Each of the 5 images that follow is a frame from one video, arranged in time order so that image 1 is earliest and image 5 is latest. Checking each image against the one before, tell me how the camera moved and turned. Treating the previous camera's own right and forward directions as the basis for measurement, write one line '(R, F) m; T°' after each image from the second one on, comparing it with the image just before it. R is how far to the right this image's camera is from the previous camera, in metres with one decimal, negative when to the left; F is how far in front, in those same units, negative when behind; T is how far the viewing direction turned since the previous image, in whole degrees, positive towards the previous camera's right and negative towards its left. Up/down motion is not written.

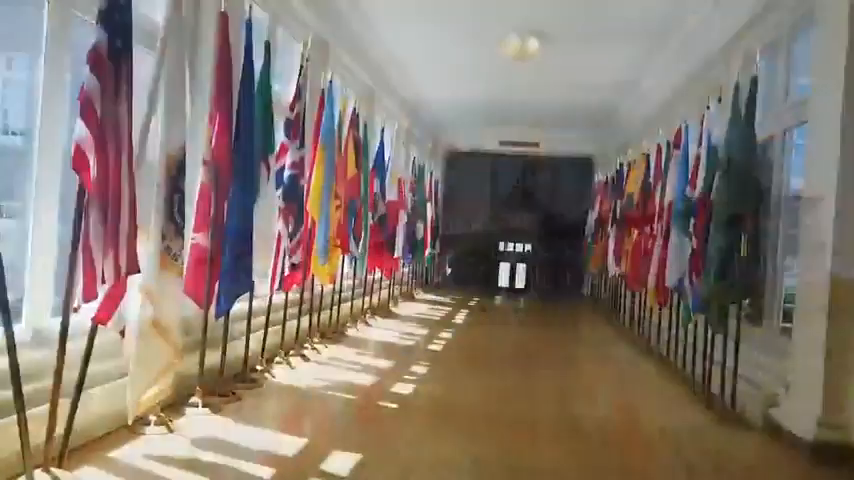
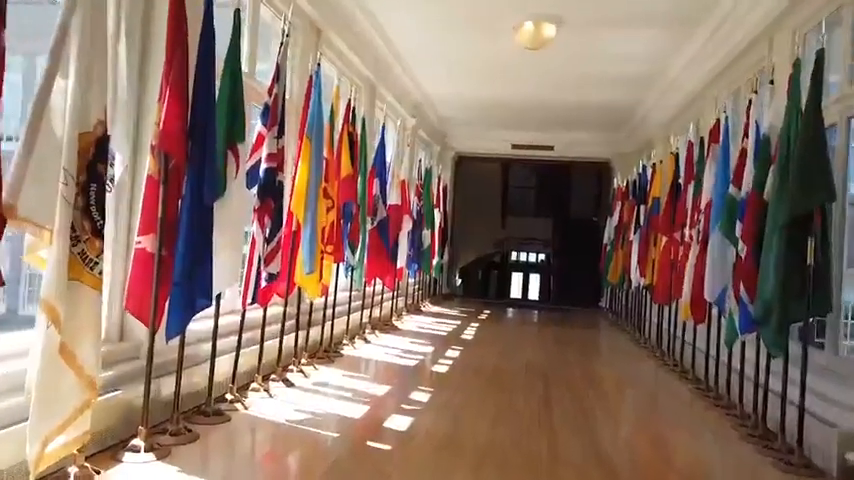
(+0.1, +0.6) m; -1°
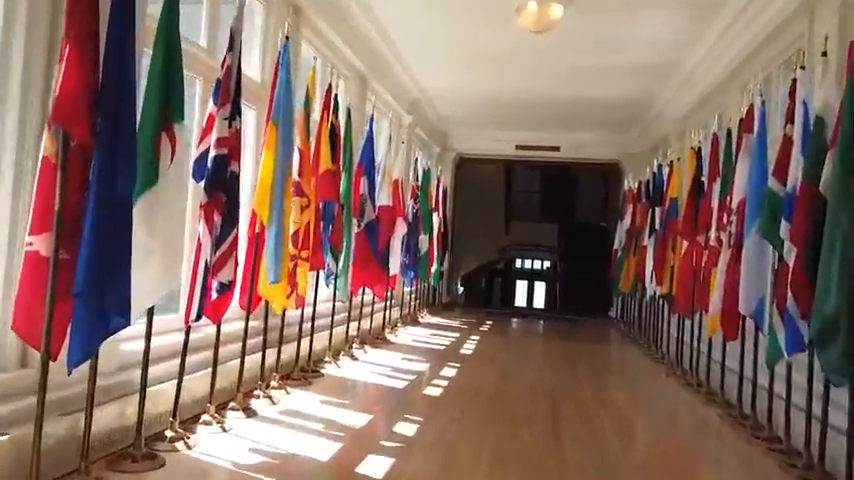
(+0.1, +0.6) m; 0°
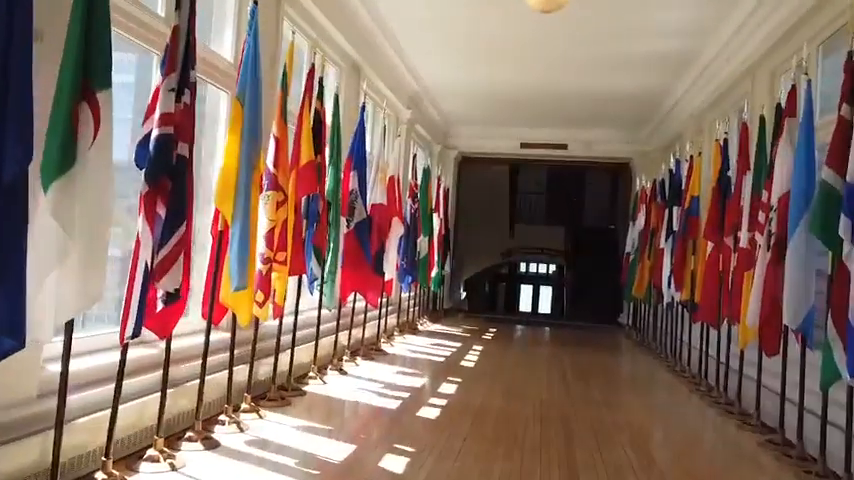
(0.0, +0.5) m; 0°
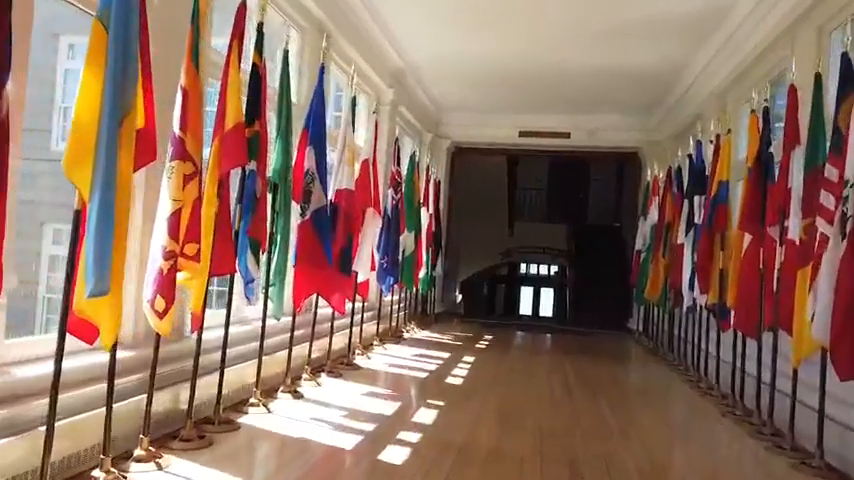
(+0.2, +0.8) m; 0°
